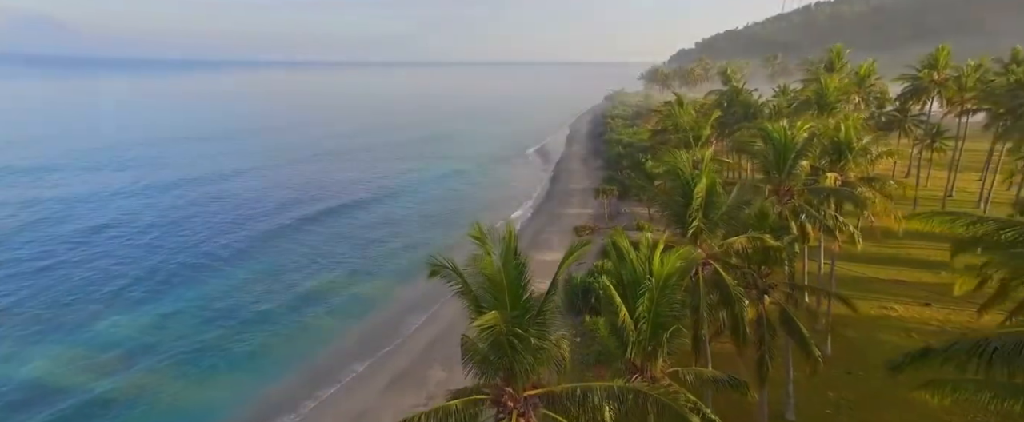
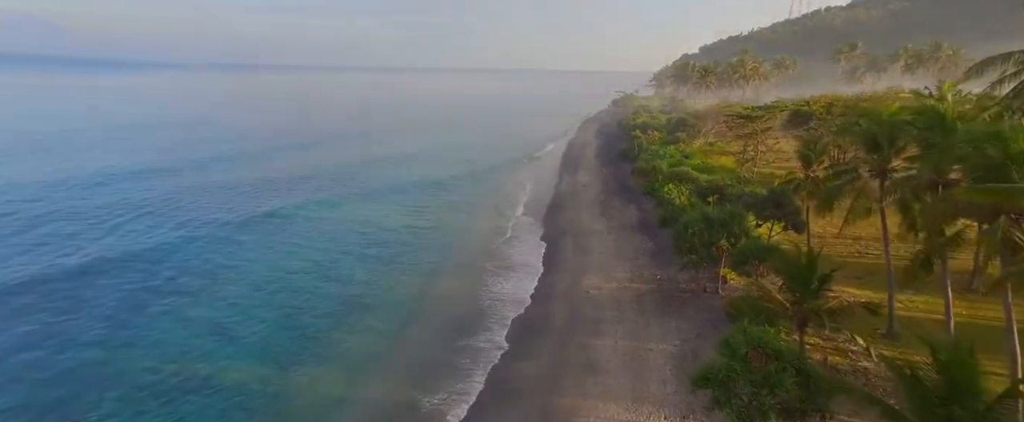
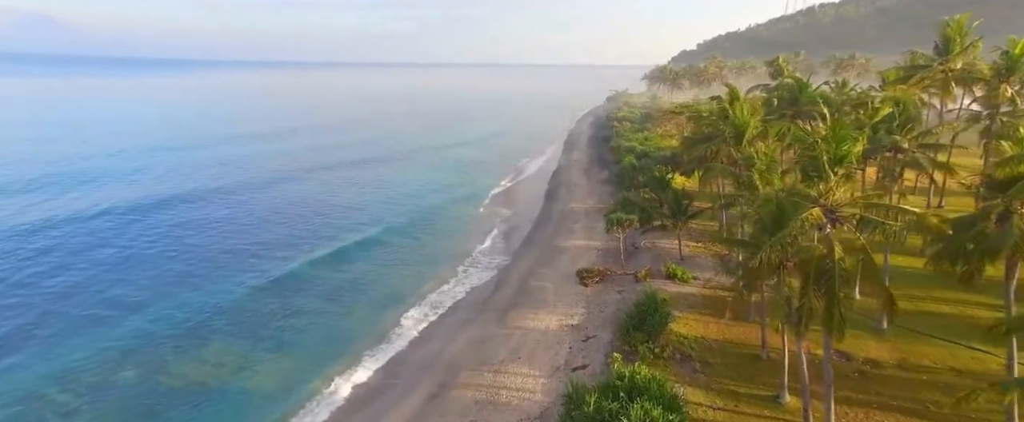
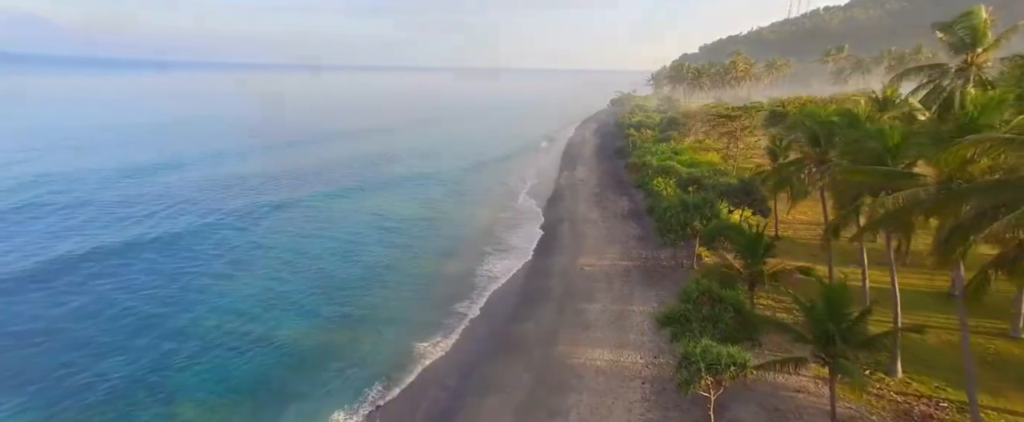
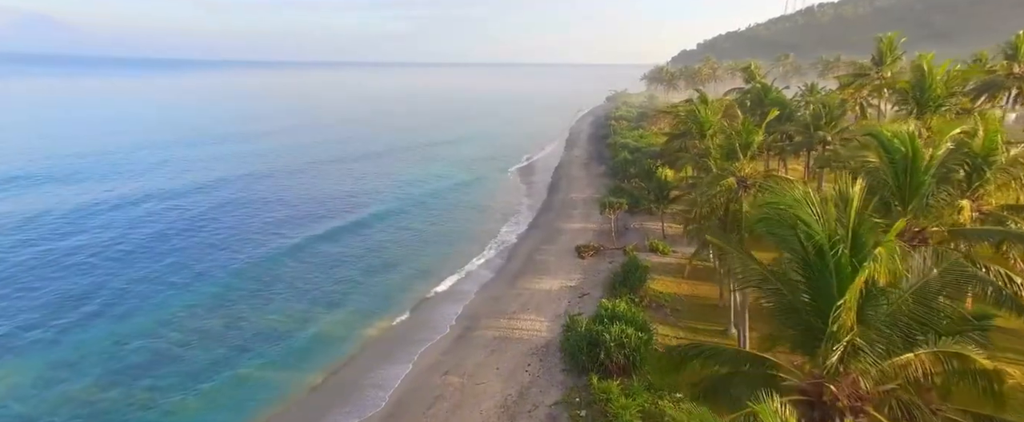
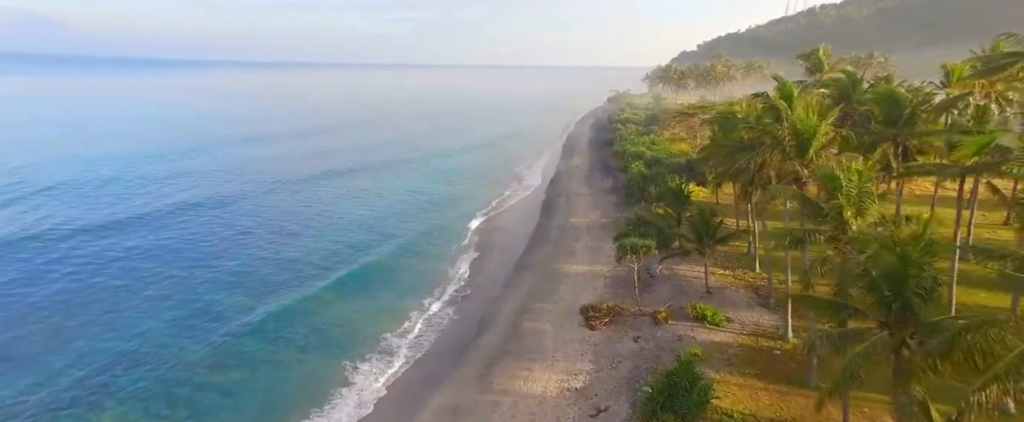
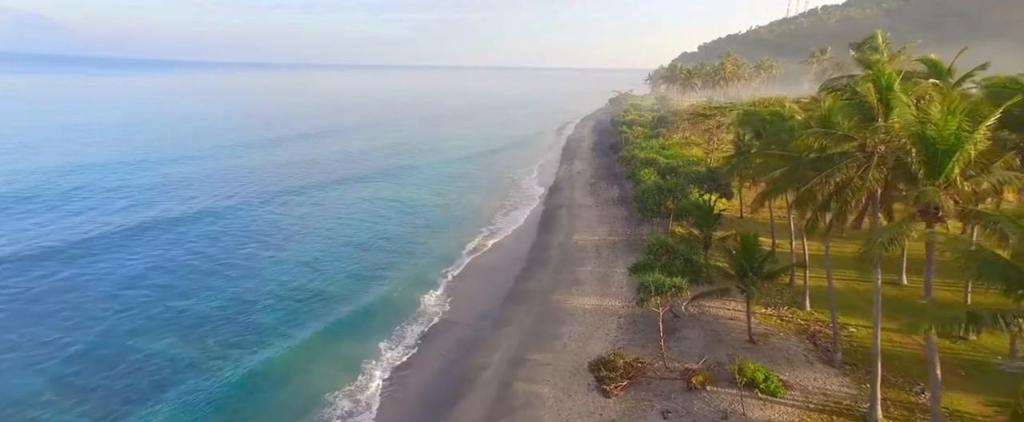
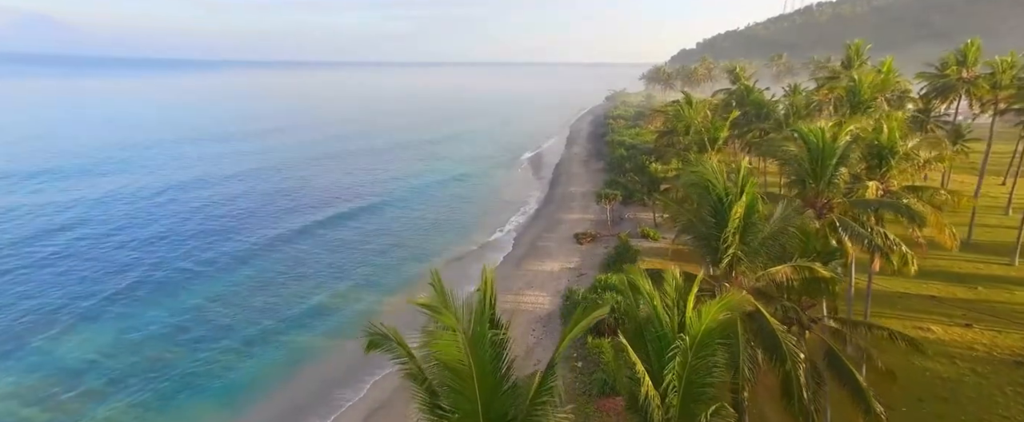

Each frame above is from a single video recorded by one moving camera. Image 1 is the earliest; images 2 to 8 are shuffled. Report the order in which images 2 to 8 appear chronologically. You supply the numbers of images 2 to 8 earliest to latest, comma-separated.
8, 5, 3, 6, 7, 4, 2
